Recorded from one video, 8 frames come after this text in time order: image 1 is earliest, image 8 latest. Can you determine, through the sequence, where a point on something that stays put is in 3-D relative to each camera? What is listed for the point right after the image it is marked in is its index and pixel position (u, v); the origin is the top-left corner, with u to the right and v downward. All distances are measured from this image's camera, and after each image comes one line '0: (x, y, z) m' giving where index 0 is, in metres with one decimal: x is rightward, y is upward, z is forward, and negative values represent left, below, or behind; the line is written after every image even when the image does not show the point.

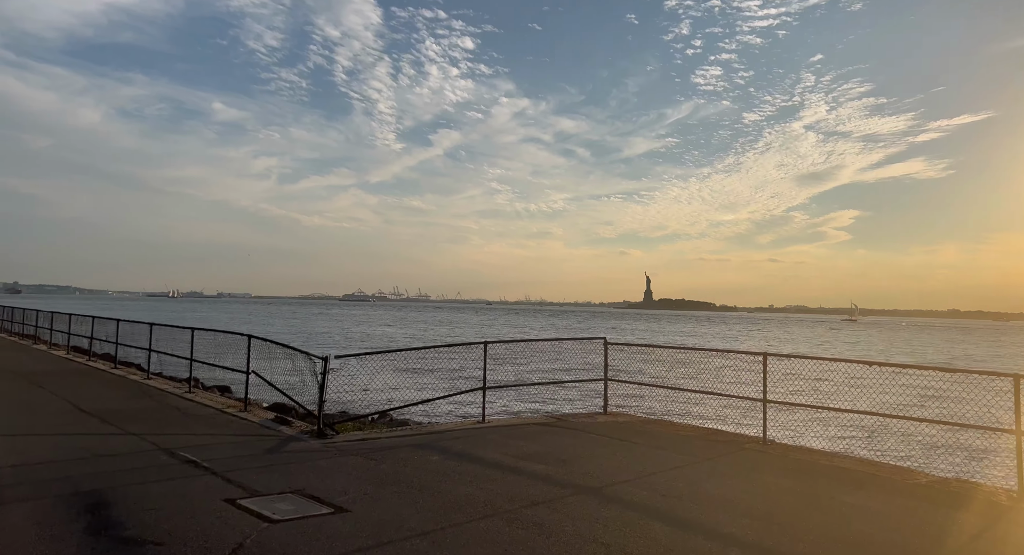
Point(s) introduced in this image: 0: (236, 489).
0: (-2.4, -1.8, +6.1) m
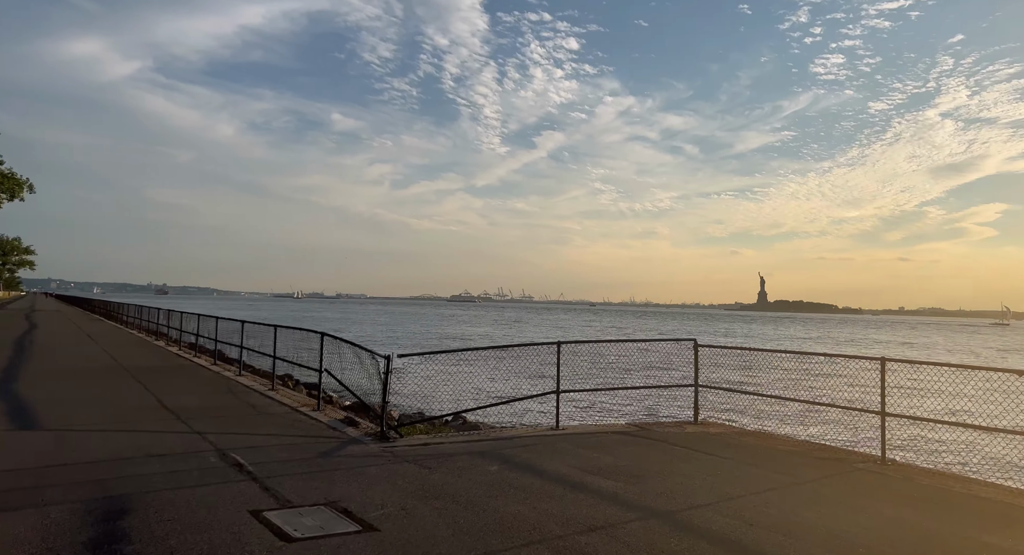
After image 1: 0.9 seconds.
0: (-2.0, -1.8, +5.7) m
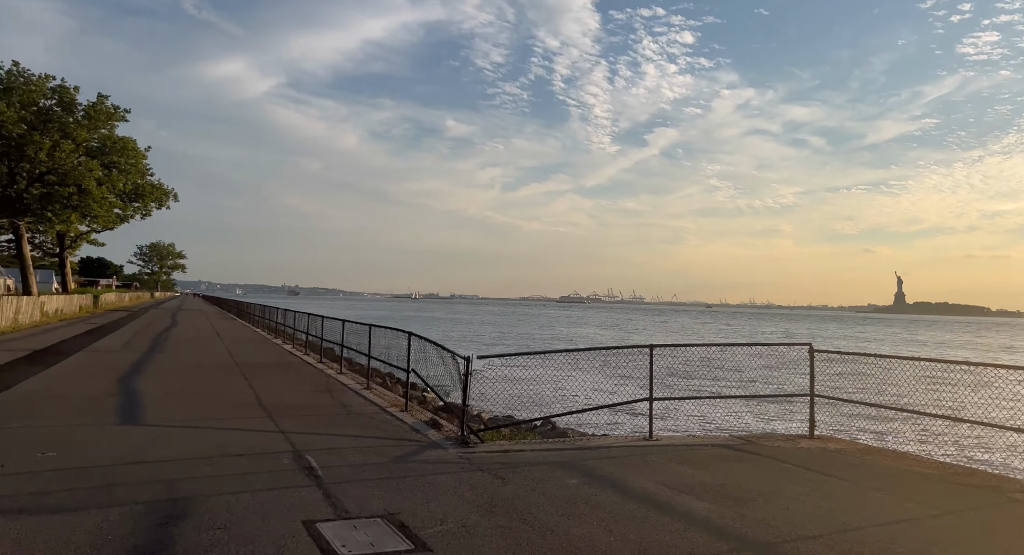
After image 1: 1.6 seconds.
0: (-1.4, -1.8, +5.4) m
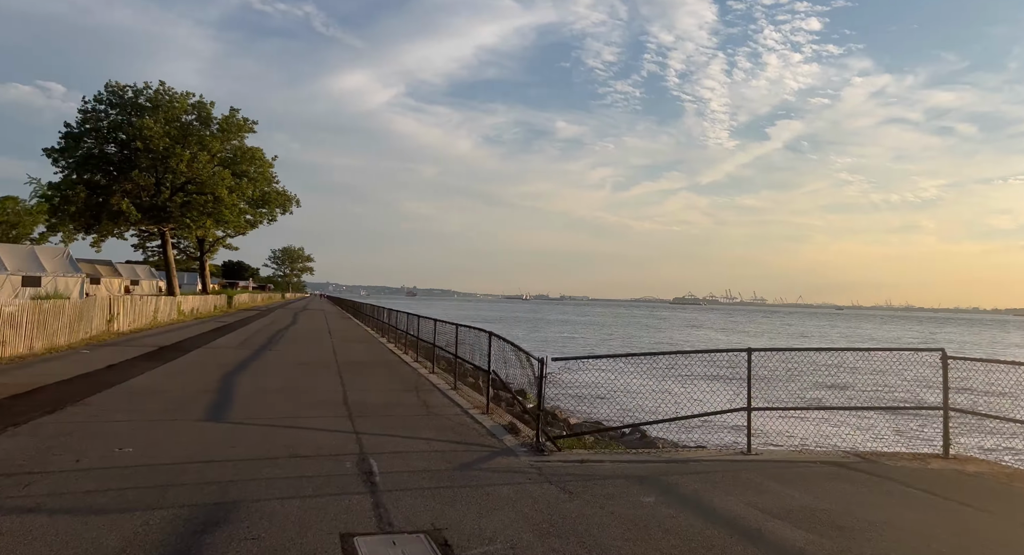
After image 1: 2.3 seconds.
0: (-1.0, -1.7, +5.1) m
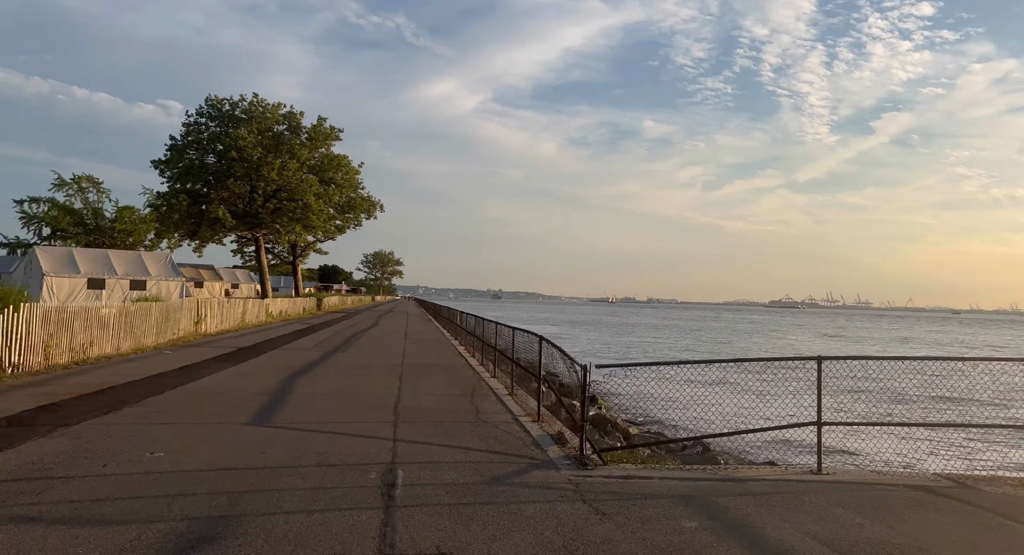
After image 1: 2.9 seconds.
0: (-0.9, -1.8, +4.7) m
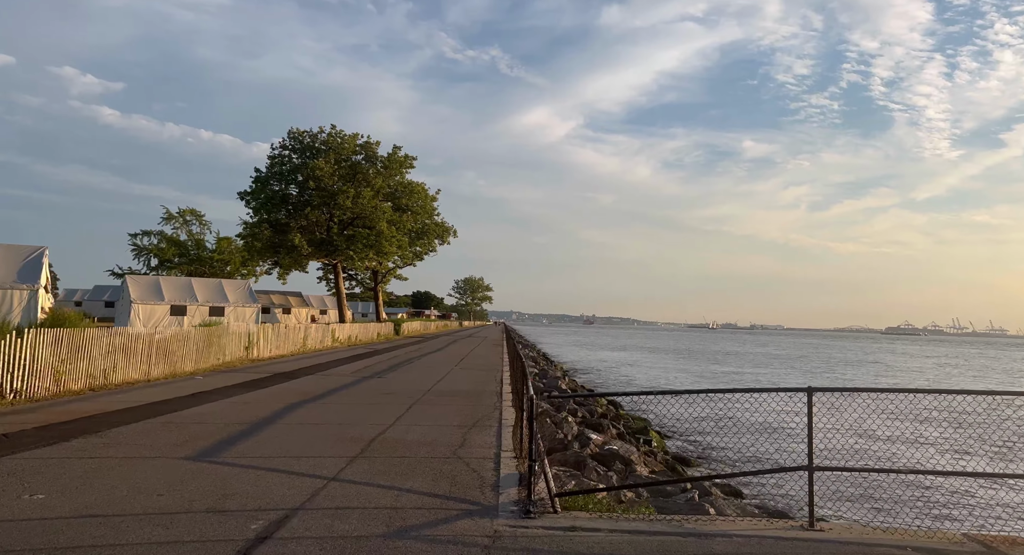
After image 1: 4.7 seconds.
0: (-1.9, -1.8, +3.9) m
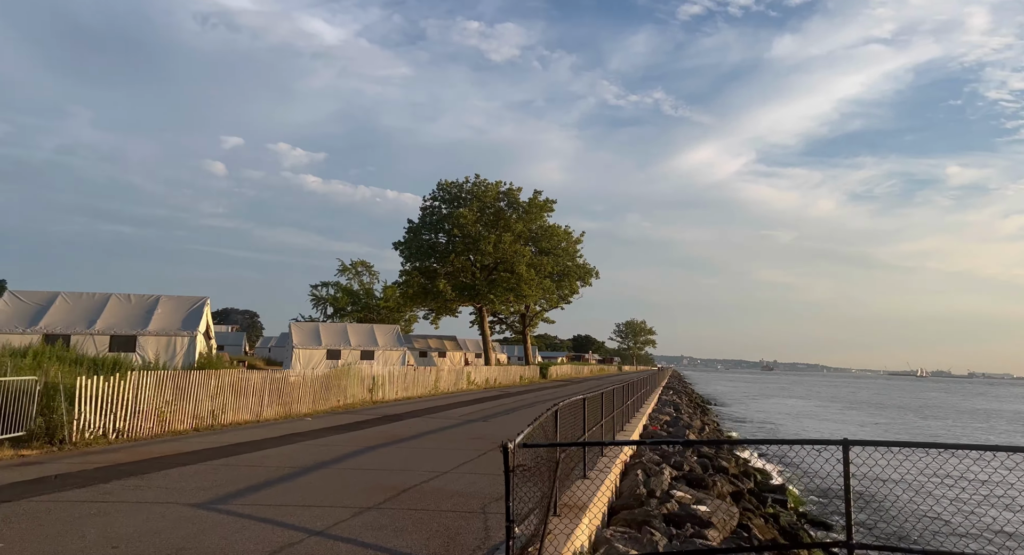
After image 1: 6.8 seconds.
0: (-2.7, -2.0, +3.4) m
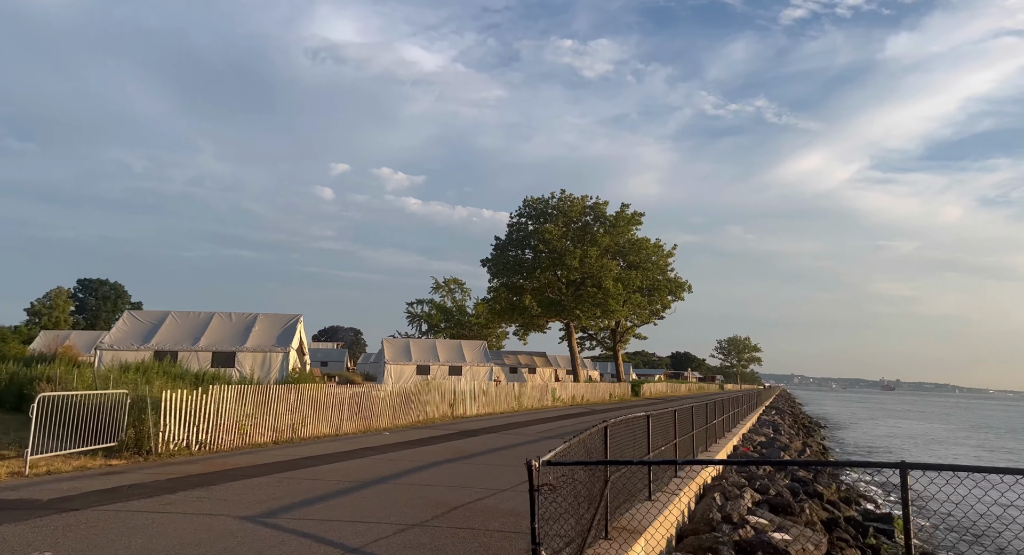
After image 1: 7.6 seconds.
0: (-2.7, -2.1, +3.5) m
